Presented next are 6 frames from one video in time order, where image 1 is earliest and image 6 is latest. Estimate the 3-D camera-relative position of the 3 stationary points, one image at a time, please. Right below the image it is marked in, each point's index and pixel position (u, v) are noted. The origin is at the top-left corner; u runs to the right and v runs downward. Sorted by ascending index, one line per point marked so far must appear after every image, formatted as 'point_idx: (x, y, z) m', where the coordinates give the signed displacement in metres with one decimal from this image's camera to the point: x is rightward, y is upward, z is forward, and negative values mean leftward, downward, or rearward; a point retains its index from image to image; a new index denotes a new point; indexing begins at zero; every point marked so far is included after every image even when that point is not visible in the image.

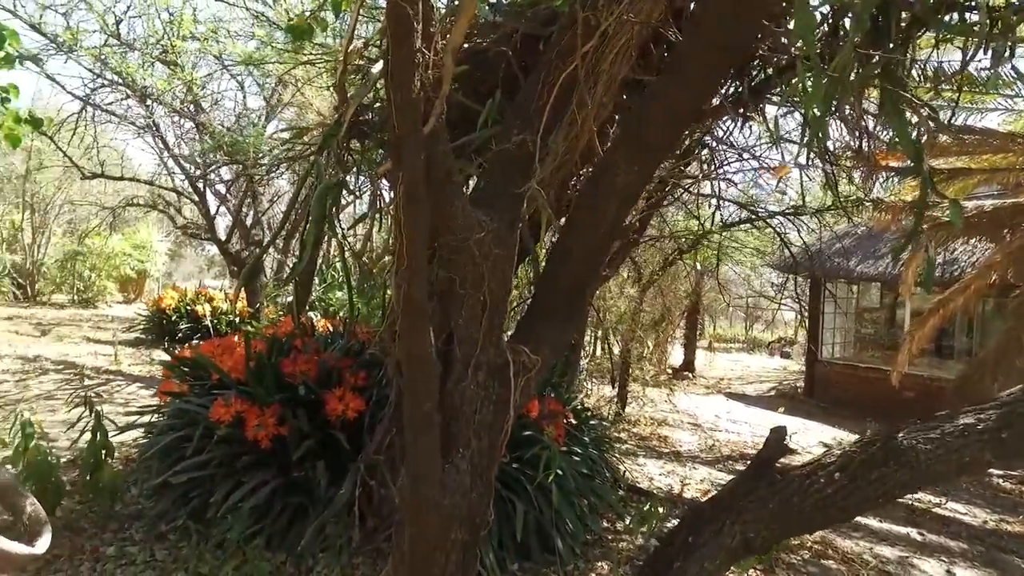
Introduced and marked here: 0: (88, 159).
0: (-5.8, +1.8, +9.1) m
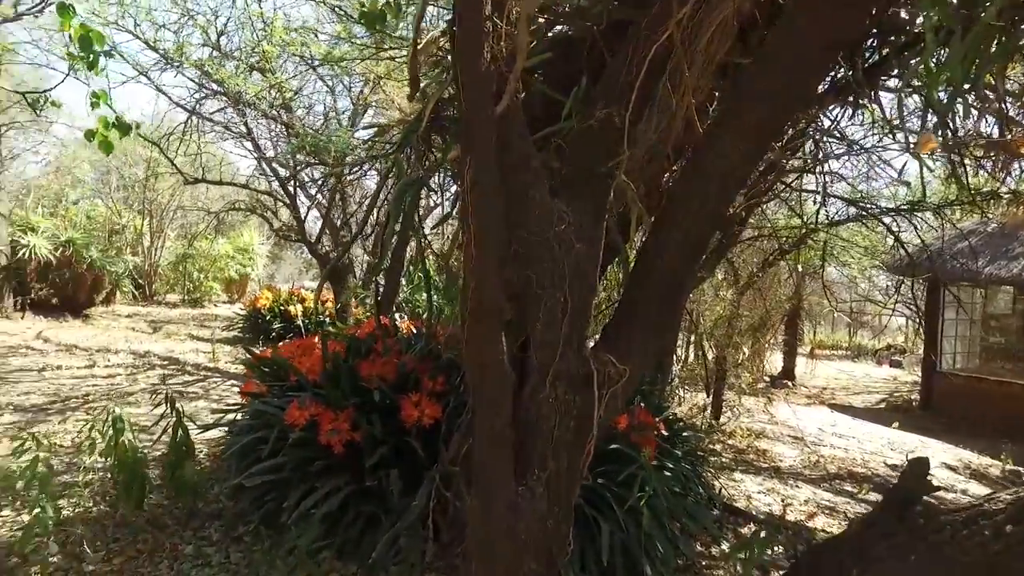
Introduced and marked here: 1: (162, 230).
0: (-4.6, +1.8, +9.6) m
1: (-8.0, +1.3, +15.3) m
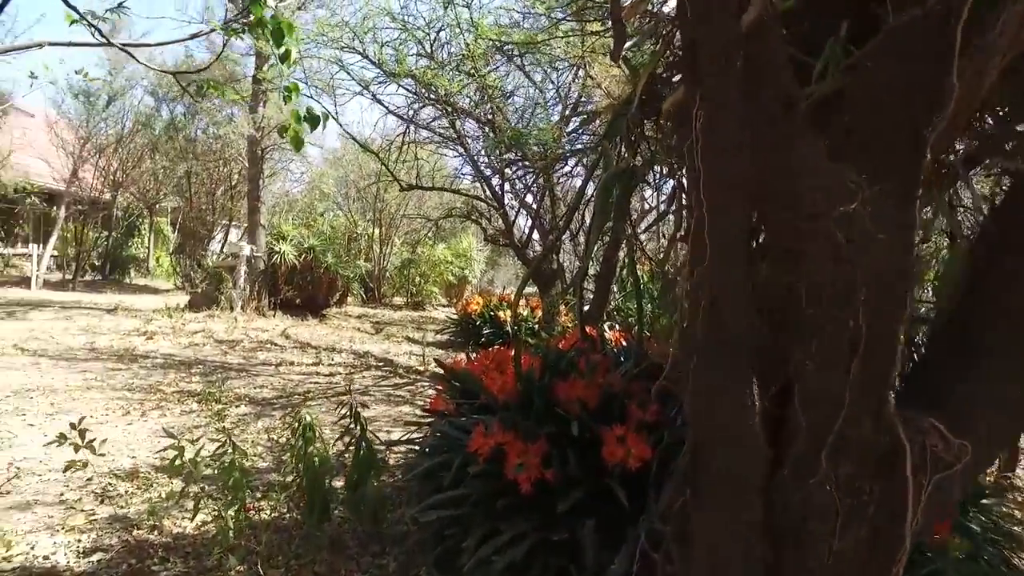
0: (-1.5, +1.7, +10.0) m
1: (-3.0, +1.3, +16.5) m
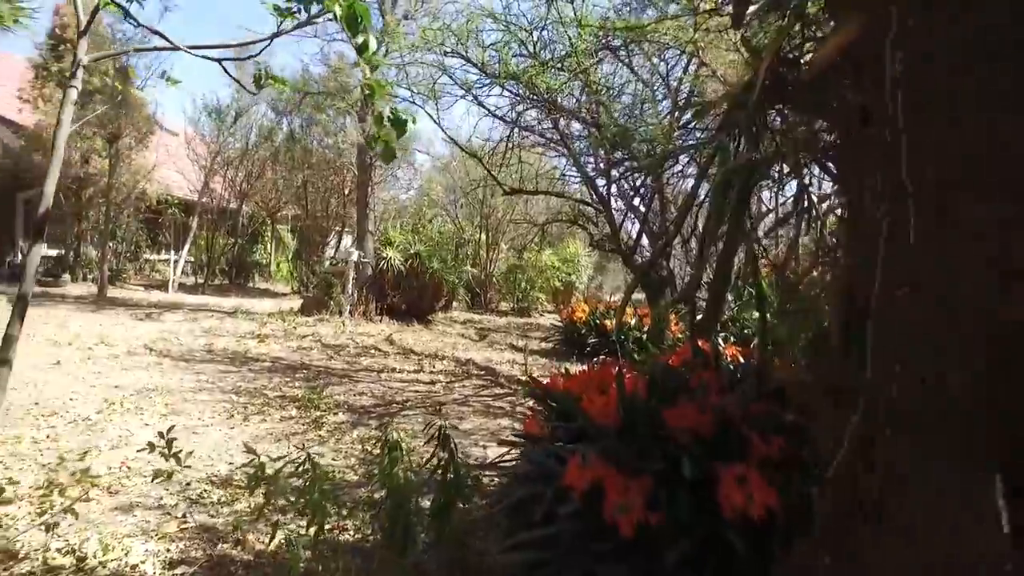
0: (+0.1, +1.6, +9.8) m
1: (-0.4, +1.1, +16.4) m
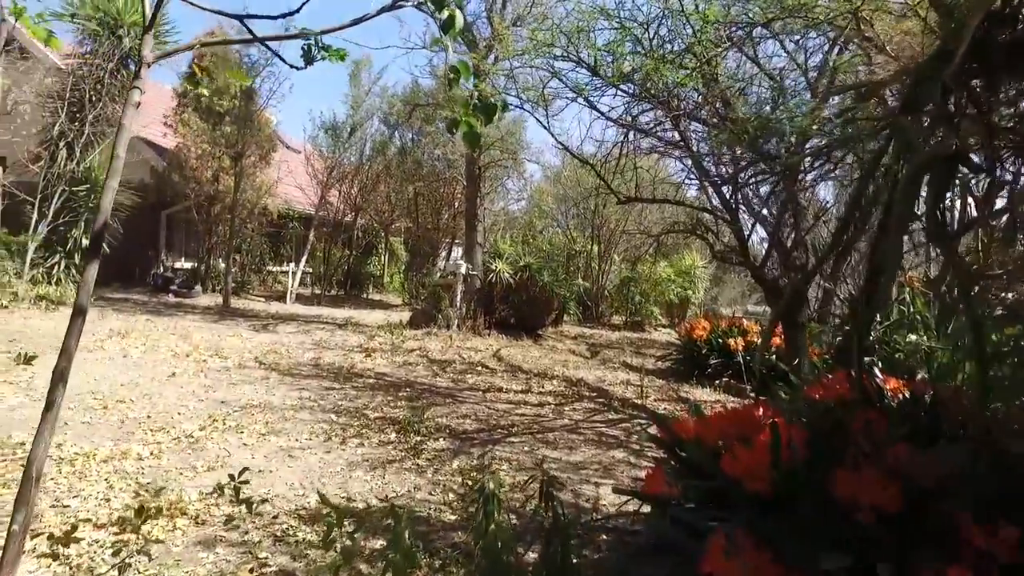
0: (+1.7, +1.4, +9.2) m
1: (+2.3, +0.8, +15.8) m
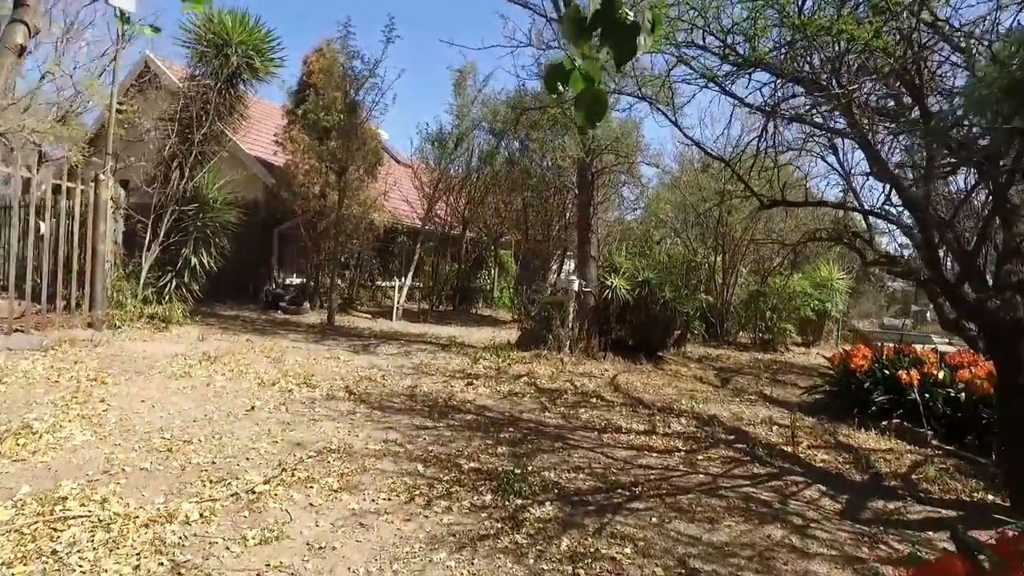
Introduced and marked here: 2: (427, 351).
0: (+3.1, +1.2, +7.9) m
1: (+4.8, +0.5, +14.3) m
2: (-1.2, -0.9, +9.3) m
